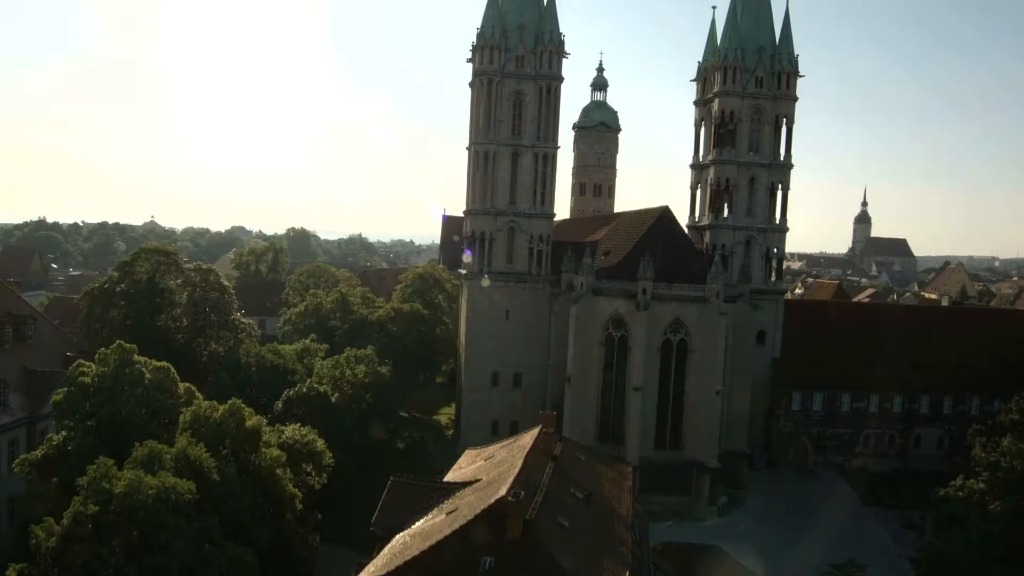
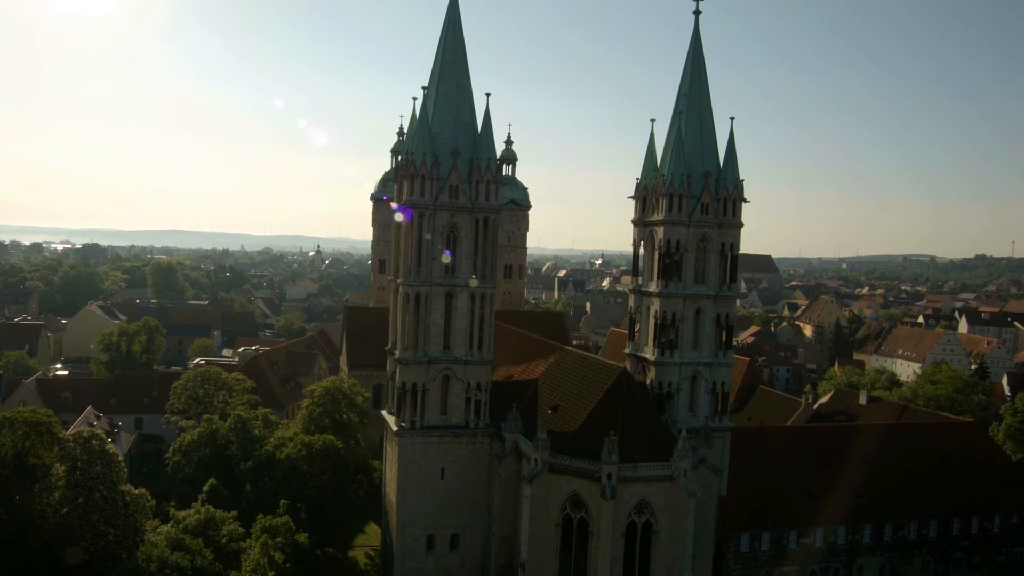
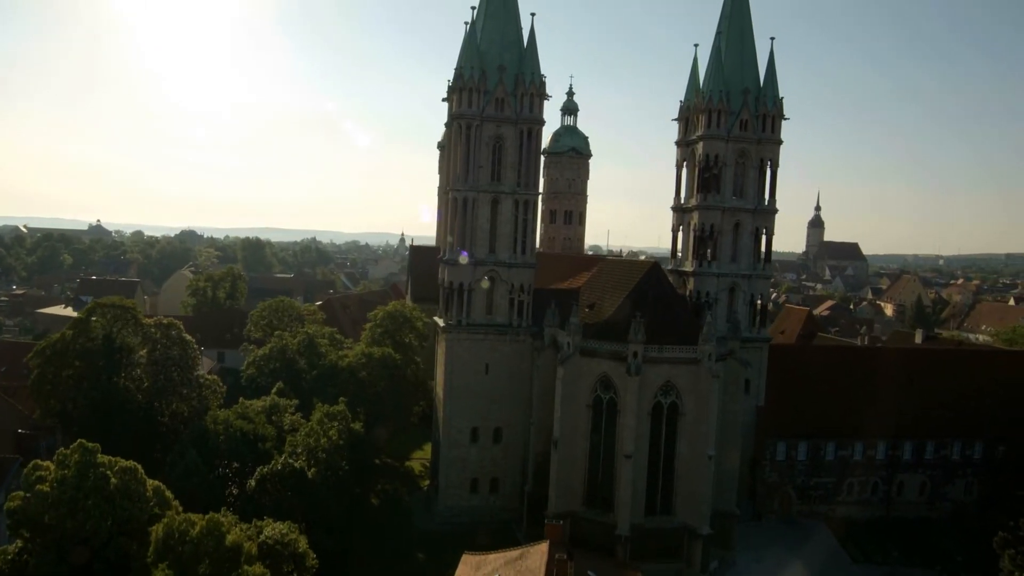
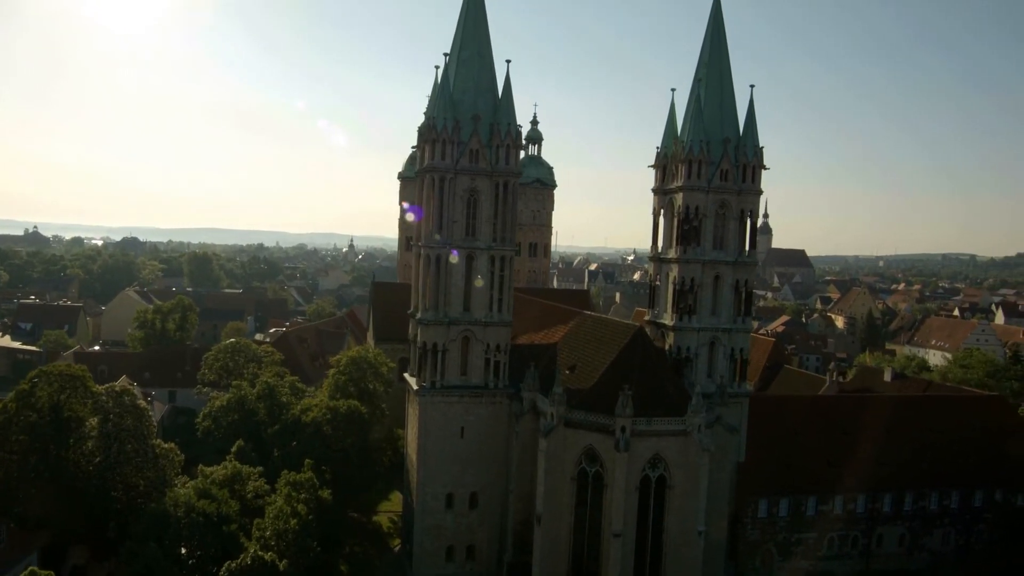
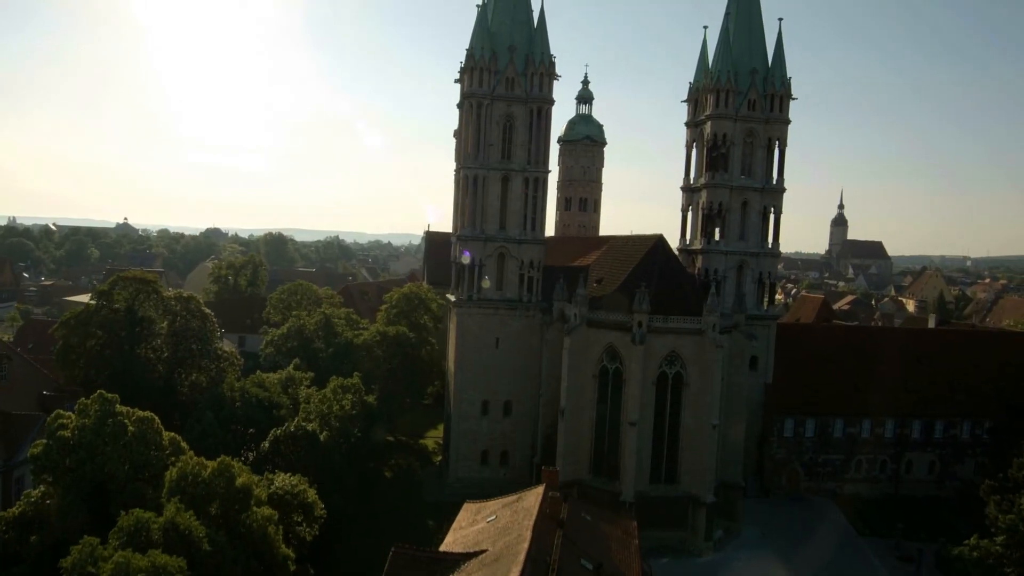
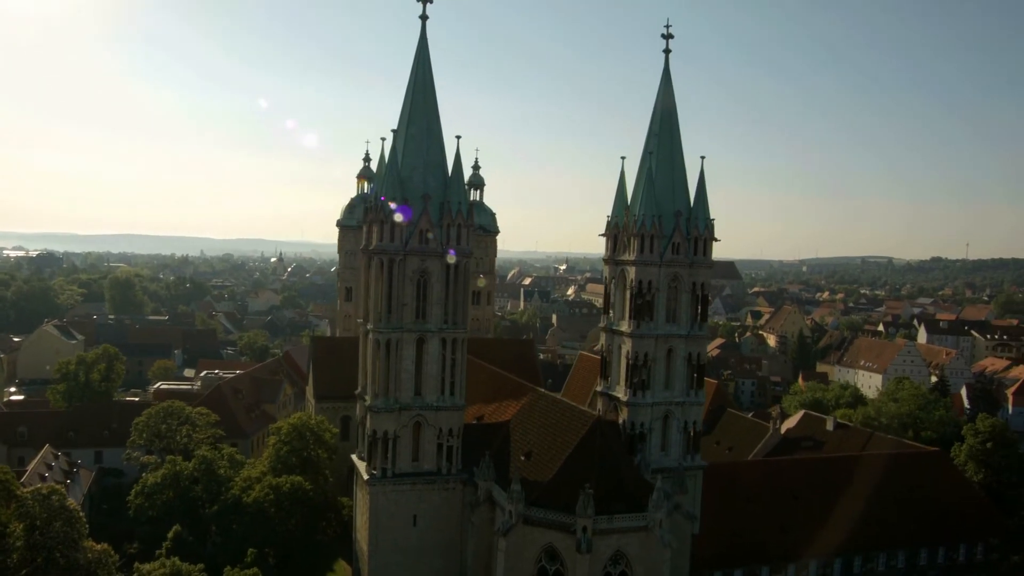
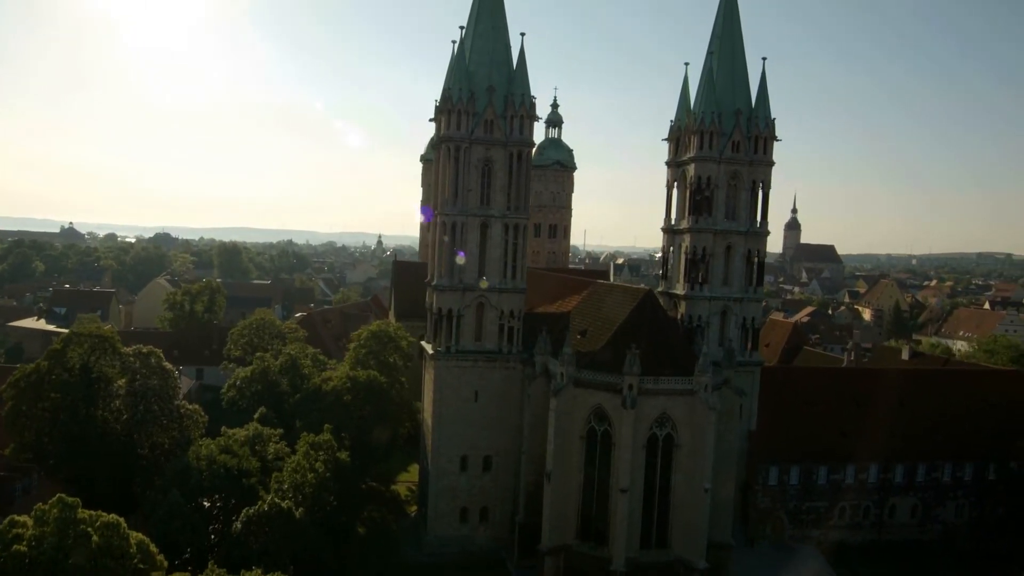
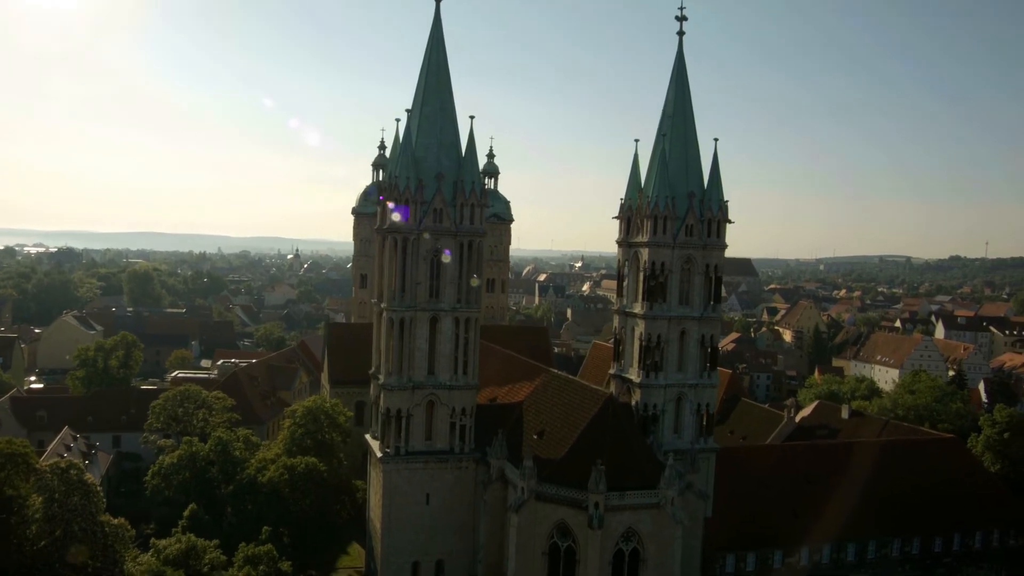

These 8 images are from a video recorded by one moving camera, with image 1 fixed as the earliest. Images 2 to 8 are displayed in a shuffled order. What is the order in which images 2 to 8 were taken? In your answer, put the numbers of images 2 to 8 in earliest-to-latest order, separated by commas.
5, 3, 7, 4, 2, 8, 6
